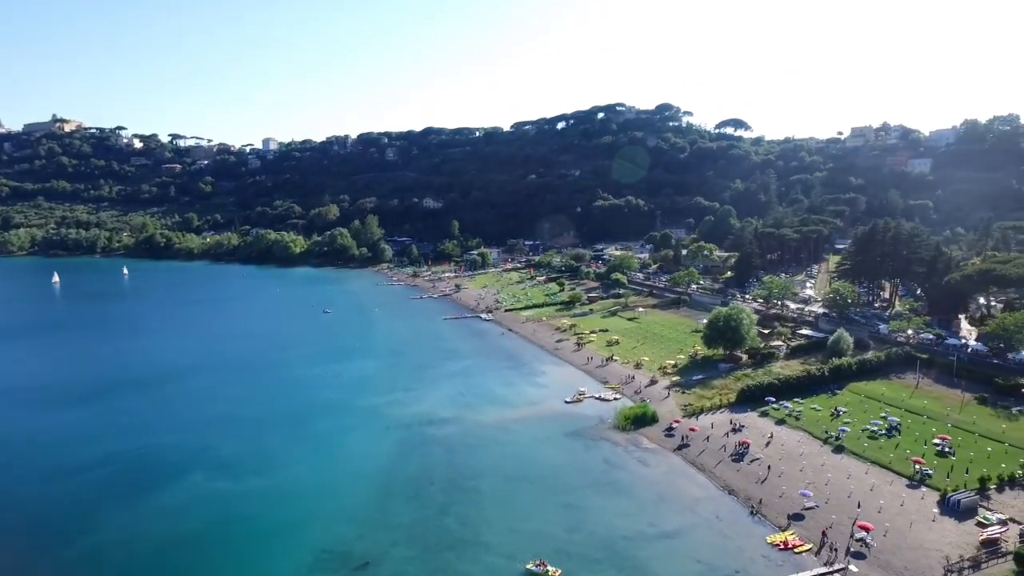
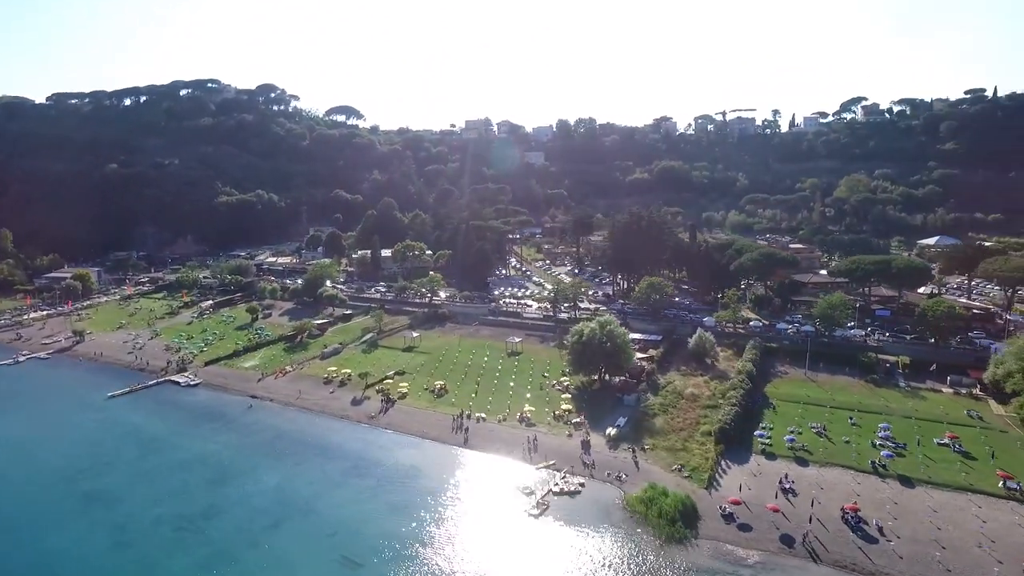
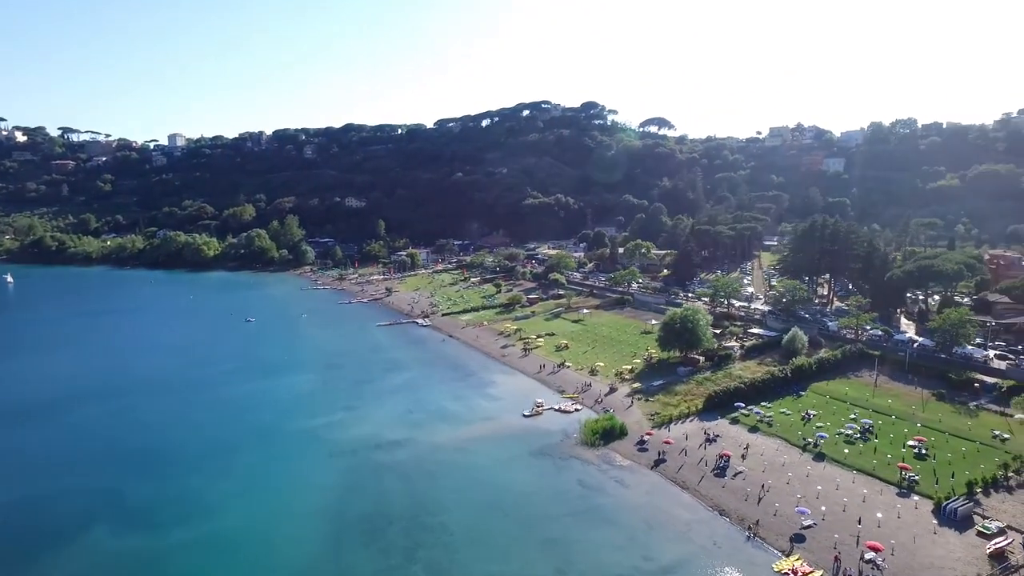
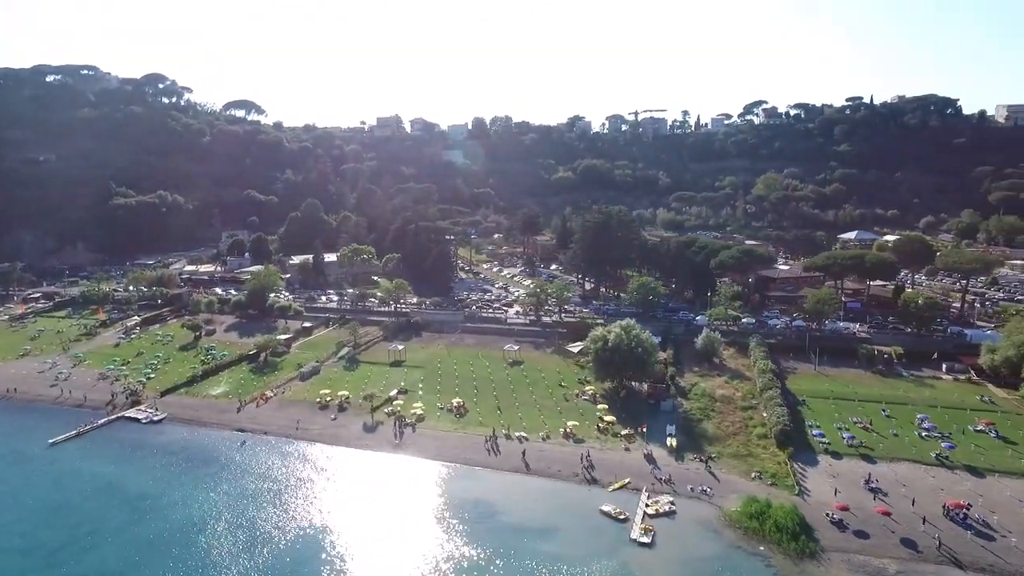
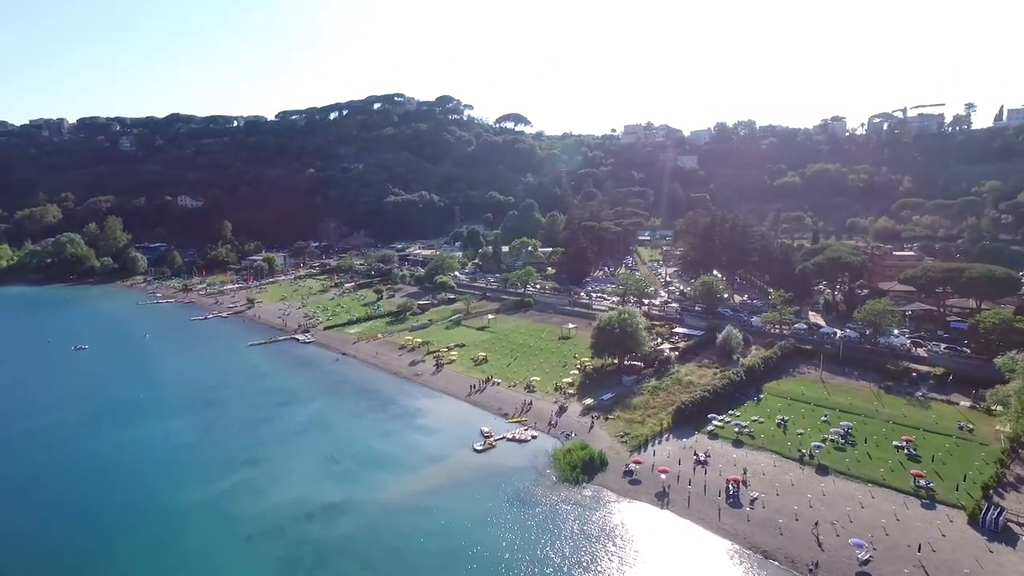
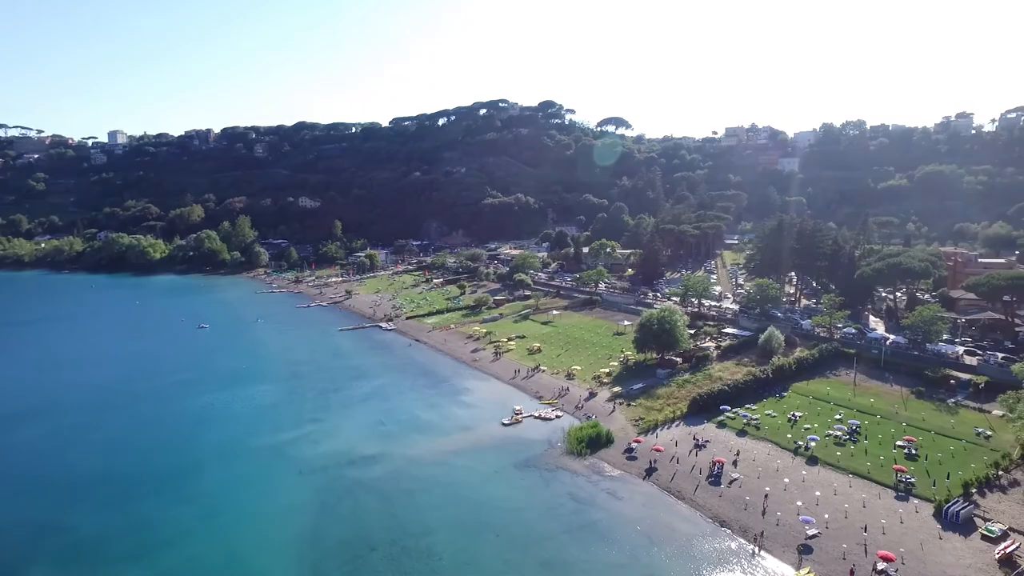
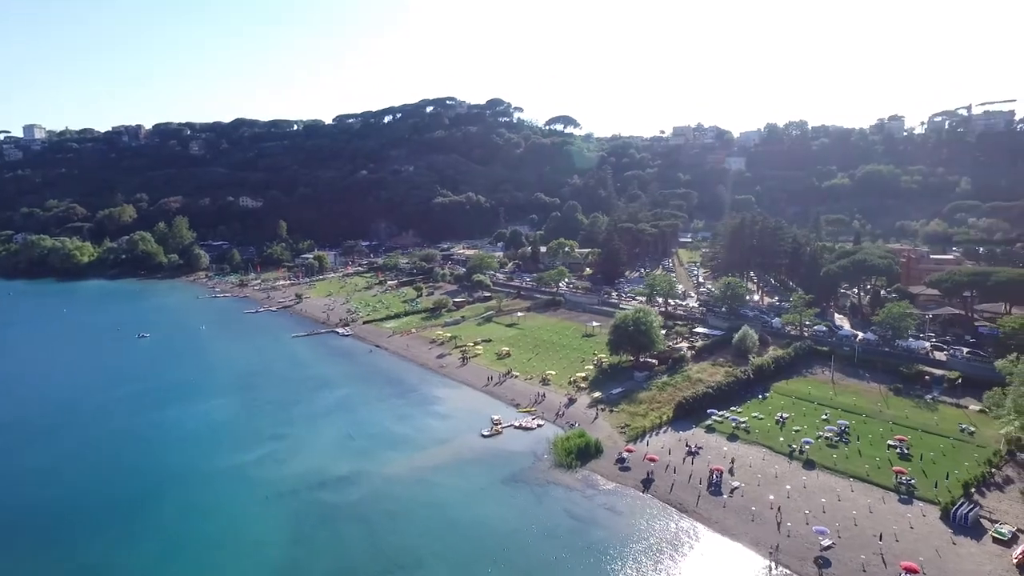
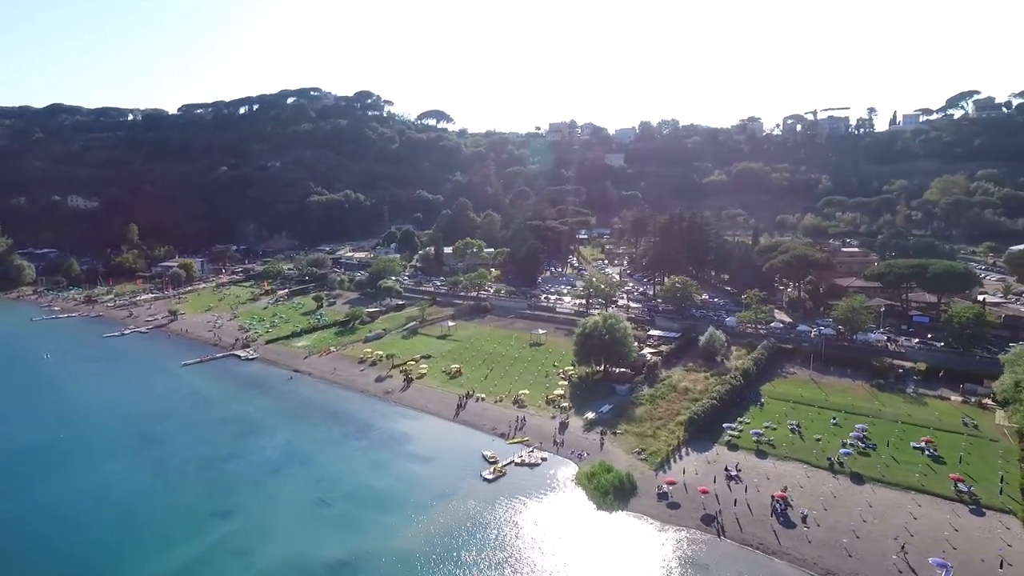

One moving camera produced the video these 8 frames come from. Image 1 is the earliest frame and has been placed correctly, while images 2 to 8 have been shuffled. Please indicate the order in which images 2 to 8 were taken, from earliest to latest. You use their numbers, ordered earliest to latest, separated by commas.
3, 6, 7, 5, 8, 2, 4
